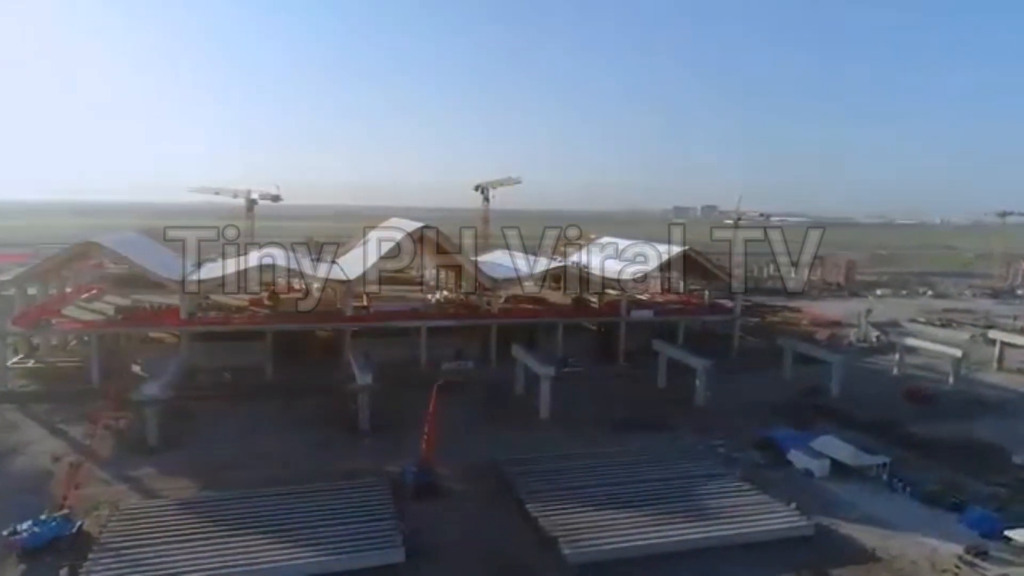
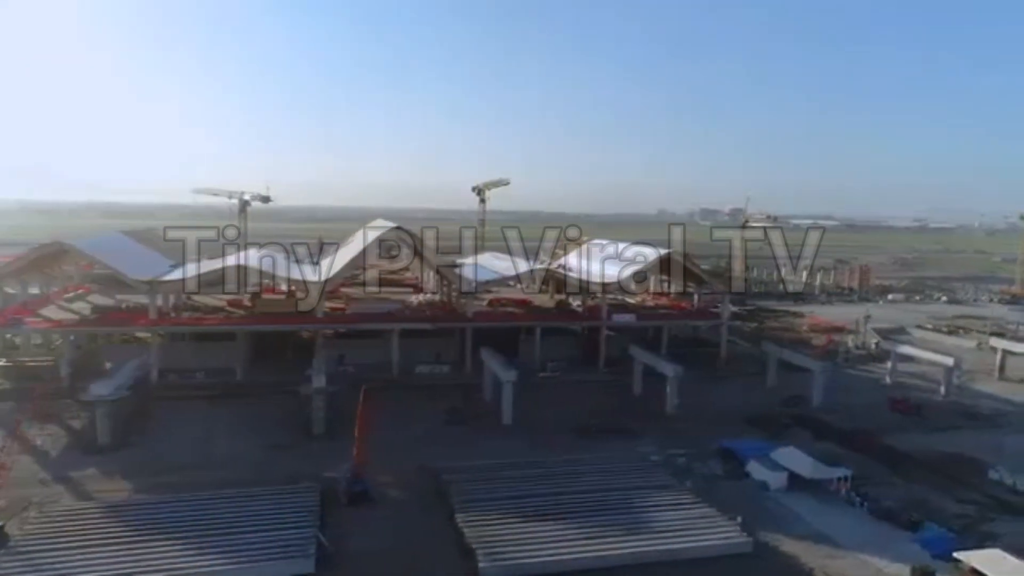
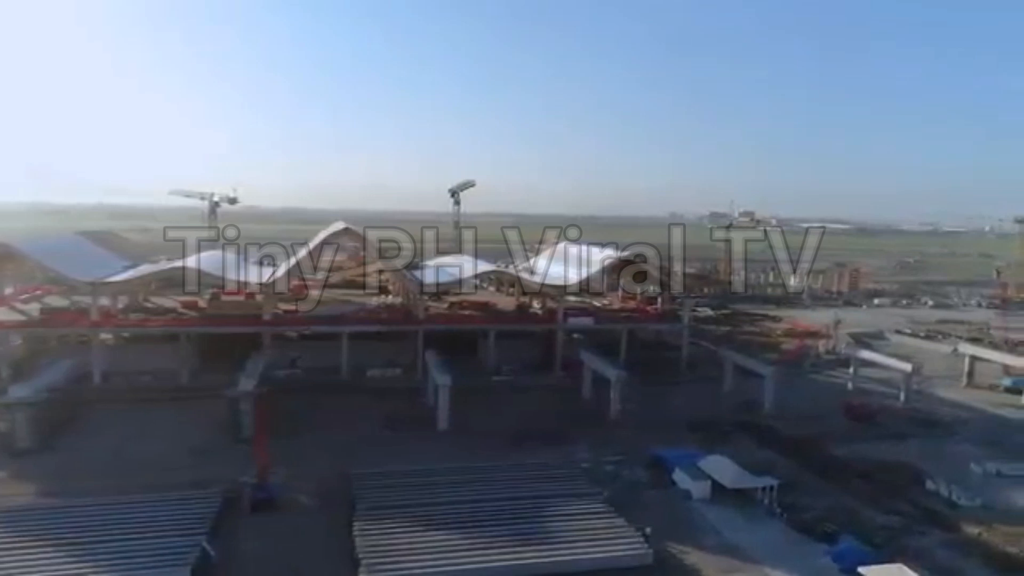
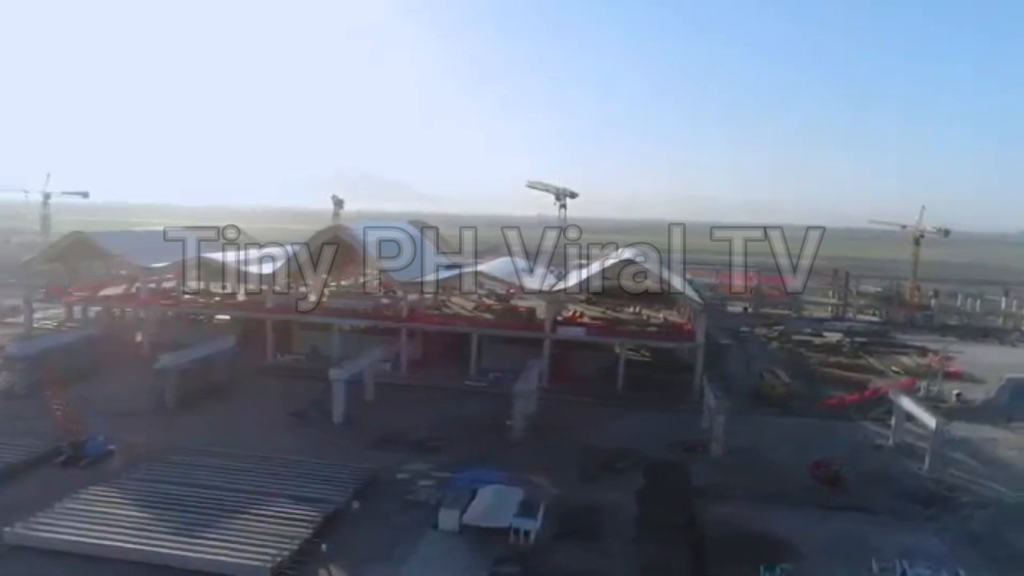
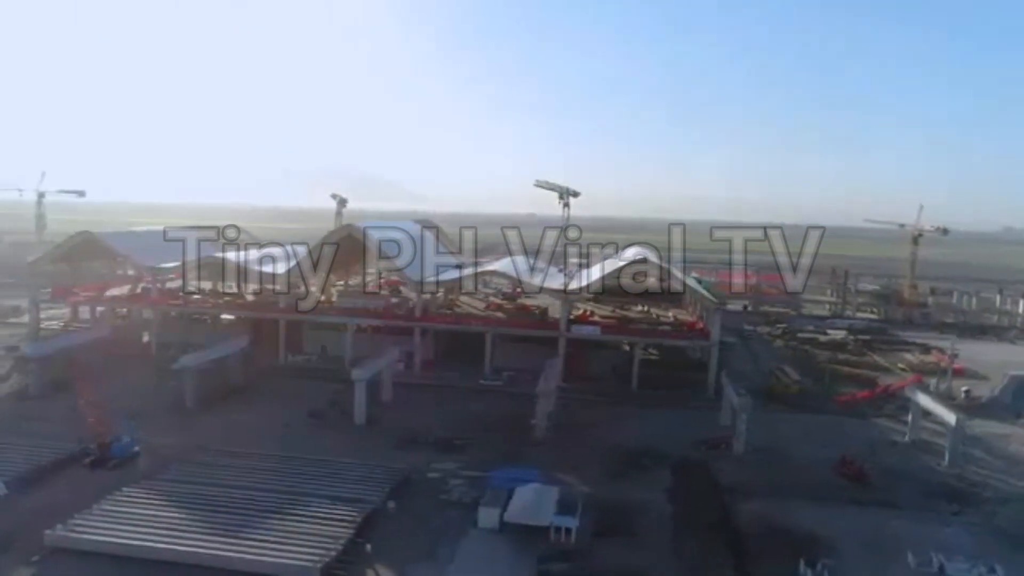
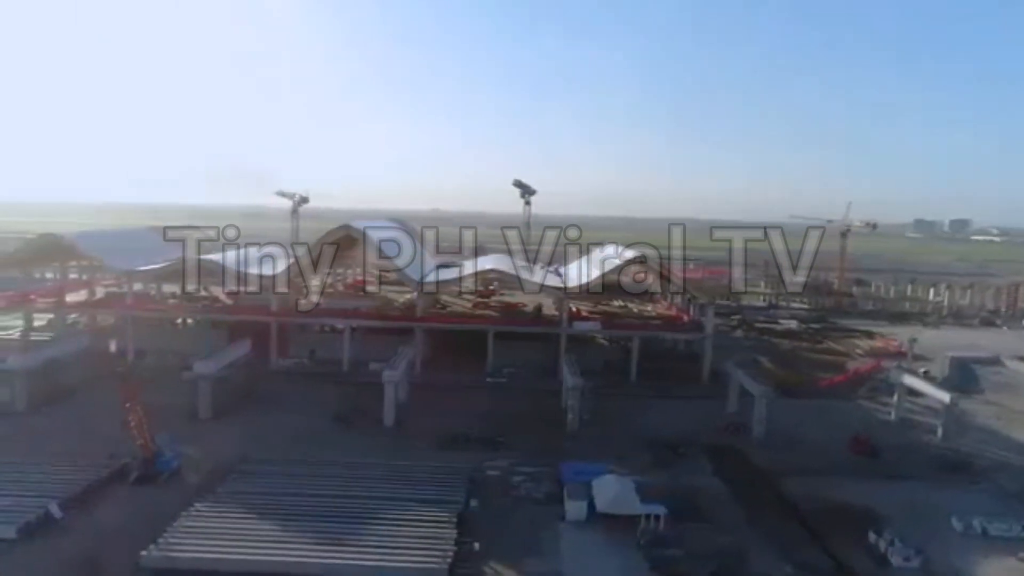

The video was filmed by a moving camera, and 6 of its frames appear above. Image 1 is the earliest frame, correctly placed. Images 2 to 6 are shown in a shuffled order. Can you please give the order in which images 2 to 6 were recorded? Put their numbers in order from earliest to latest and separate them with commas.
2, 3, 6, 5, 4
